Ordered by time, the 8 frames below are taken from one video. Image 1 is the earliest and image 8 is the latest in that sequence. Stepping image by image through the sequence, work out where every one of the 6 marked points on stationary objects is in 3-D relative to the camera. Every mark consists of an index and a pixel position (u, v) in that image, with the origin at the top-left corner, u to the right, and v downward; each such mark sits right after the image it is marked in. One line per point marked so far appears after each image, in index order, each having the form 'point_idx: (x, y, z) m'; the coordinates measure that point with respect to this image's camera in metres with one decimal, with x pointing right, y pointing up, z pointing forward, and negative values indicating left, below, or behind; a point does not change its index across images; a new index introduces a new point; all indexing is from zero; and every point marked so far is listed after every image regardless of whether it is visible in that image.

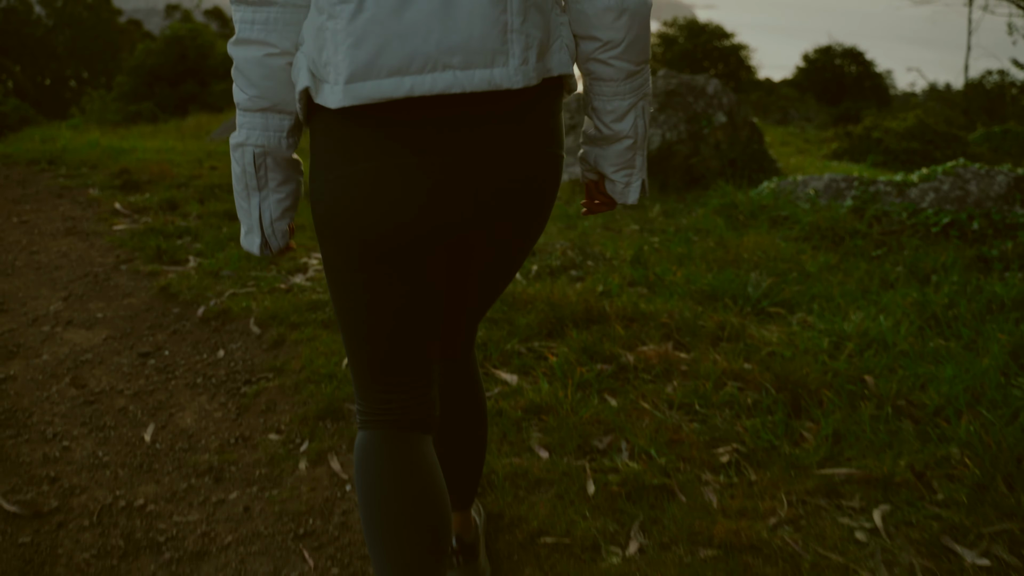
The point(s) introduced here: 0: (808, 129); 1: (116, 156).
0: (+6.0, +3.2, +18.8) m
1: (-3.6, +1.2, +8.5) m
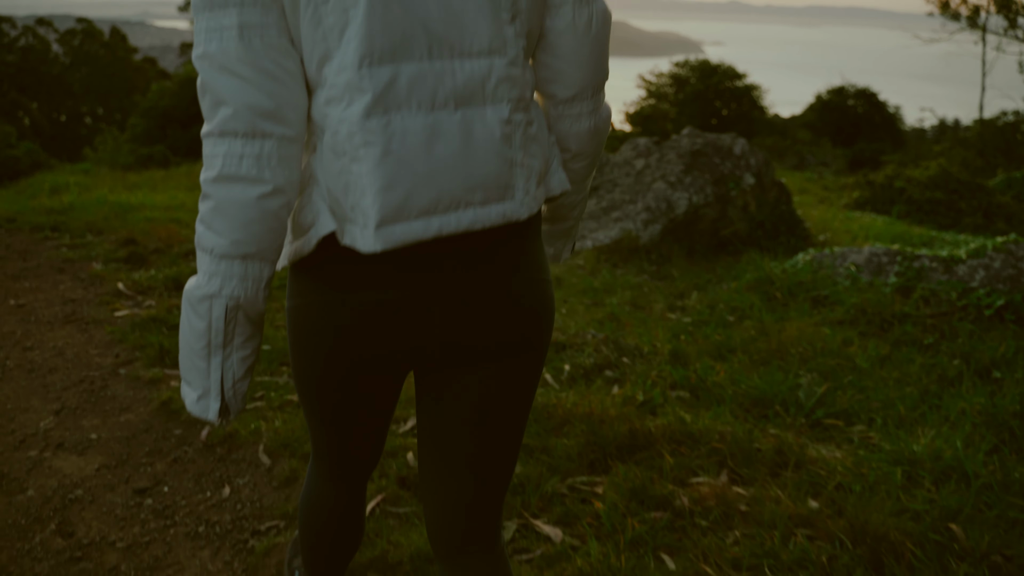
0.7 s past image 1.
0: (+6.3, +2.3, +18.5) m
1: (-3.5, +0.6, +8.2) m
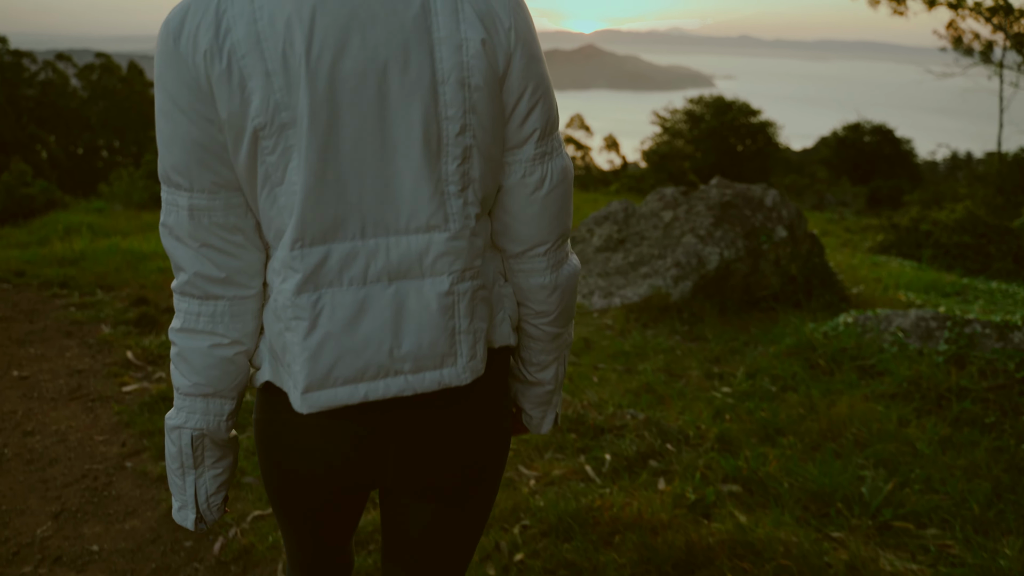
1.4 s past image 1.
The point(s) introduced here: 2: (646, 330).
0: (+6.6, +1.4, +18.2) m
1: (-3.3, +0.2, +8.0) m
2: (+0.9, -0.3, +6.1) m
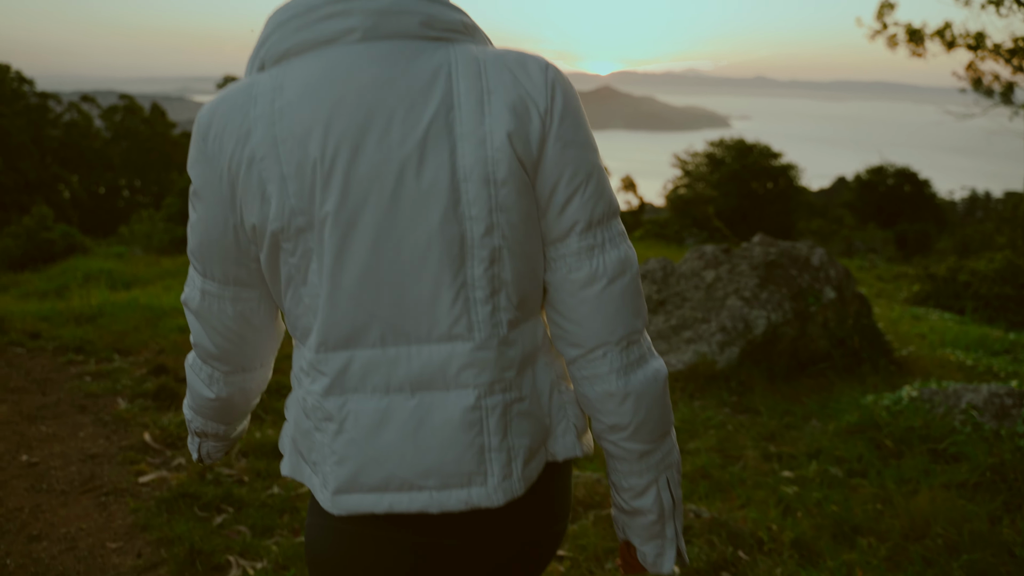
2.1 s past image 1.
0: (+7.1, +0.5, +17.8) m
1: (-3.0, -0.3, +7.8) m
2: (+1.1, -0.7, +5.8) m
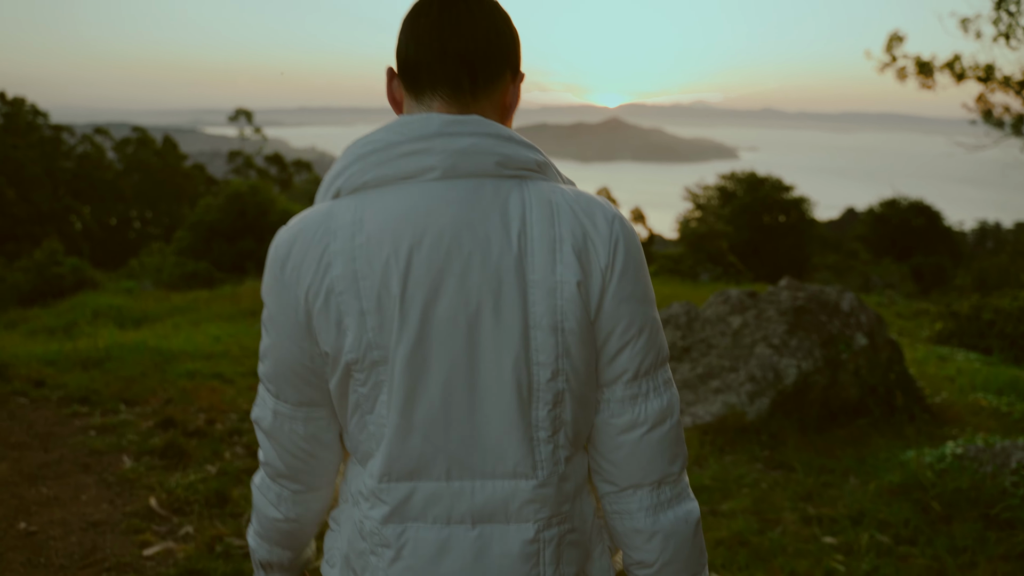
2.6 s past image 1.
0: (+7.3, -0.2, +17.6) m
1: (-2.9, -0.7, +7.5) m
2: (+1.3, -1.0, +5.5) m
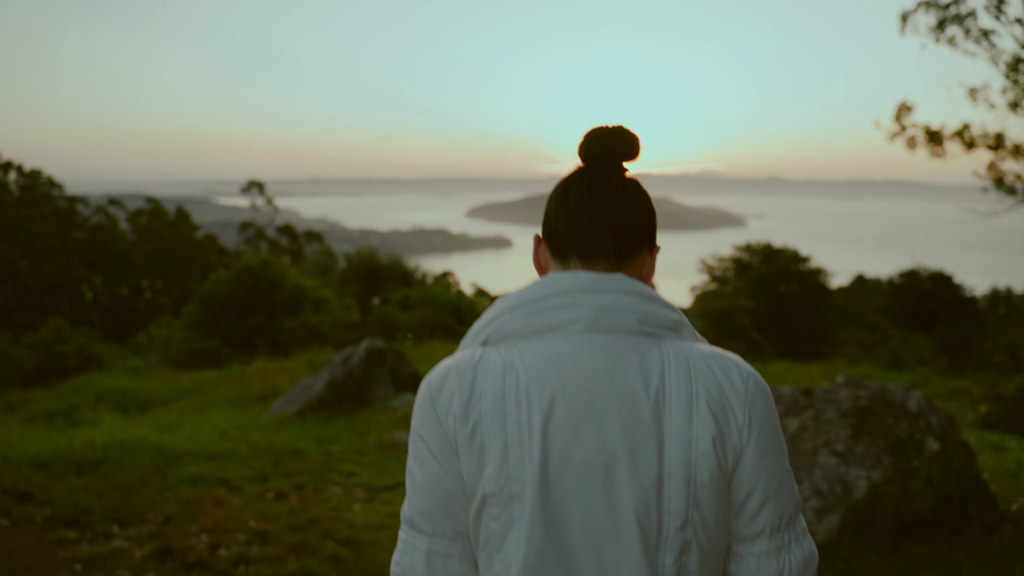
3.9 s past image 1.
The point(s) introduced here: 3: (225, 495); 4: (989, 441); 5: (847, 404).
0: (+7.6, -1.7, +16.8) m
1: (-2.6, -1.4, +6.9) m
2: (+1.5, -1.6, +4.8) m
3: (-2.0, -1.4, +6.4) m
4: (+5.6, -1.8, +10.9) m
5: (+2.3, -0.8, +6.3) m
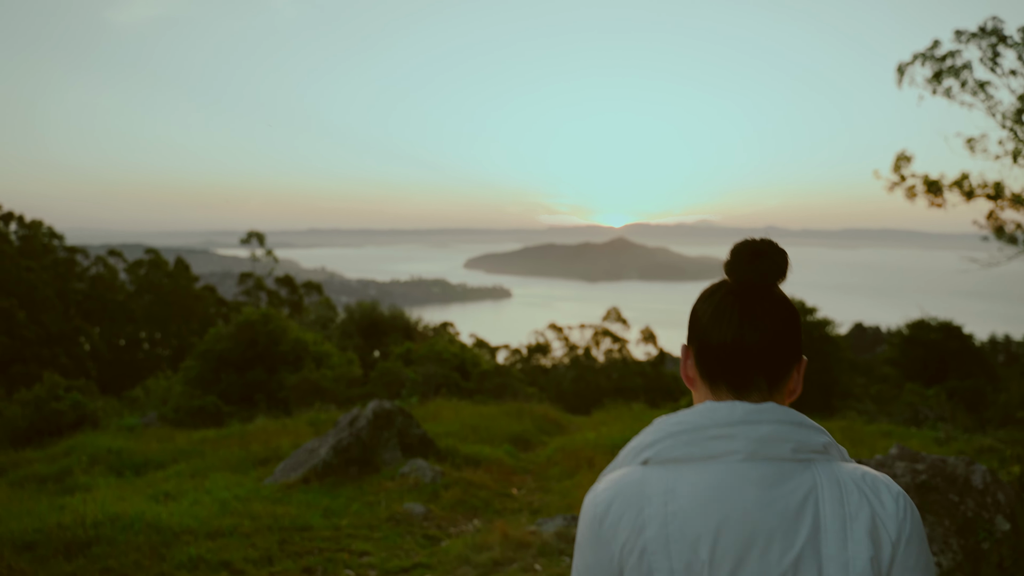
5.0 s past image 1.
0: (+7.8, -2.6, +16.3) m
1: (-2.4, -1.9, +6.4) m
2: (+1.7, -1.9, +4.3) m
3: (-1.8, -1.9, +5.9) m
4: (+5.8, -2.5, +10.3) m
5: (+2.5, -1.2, +5.8) m
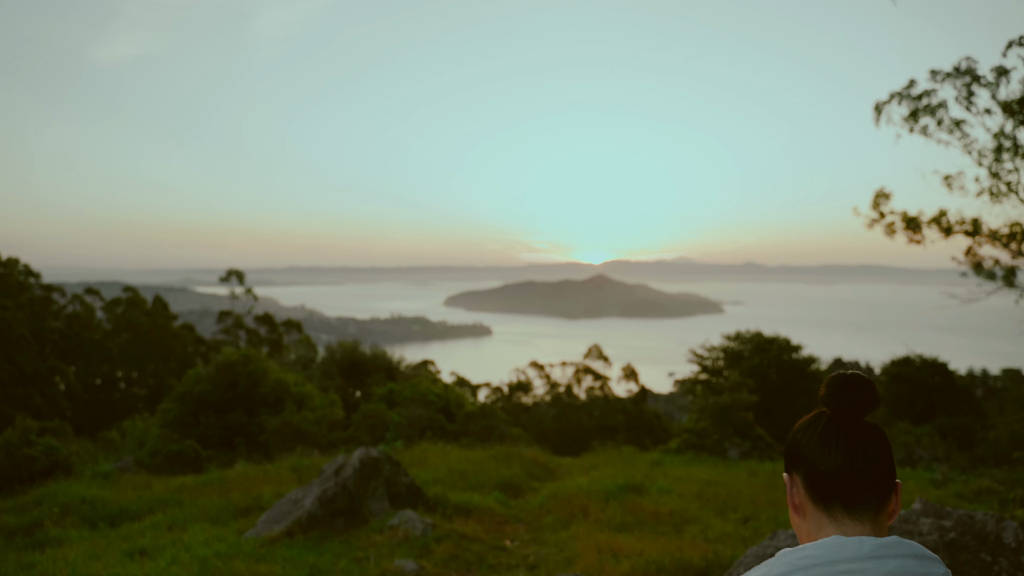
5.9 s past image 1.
0: (+7.6, -3.3, +16.0) m
1: (-2.4, -2.2, +5.9) m
2: (+1.7, -2.1, +3.9) m
3: (-1.8, -2.2, +5.4) m
4: (+5.8, -2.9, +10.0) m
5: (+2.5, -1.5, +5.4) m
